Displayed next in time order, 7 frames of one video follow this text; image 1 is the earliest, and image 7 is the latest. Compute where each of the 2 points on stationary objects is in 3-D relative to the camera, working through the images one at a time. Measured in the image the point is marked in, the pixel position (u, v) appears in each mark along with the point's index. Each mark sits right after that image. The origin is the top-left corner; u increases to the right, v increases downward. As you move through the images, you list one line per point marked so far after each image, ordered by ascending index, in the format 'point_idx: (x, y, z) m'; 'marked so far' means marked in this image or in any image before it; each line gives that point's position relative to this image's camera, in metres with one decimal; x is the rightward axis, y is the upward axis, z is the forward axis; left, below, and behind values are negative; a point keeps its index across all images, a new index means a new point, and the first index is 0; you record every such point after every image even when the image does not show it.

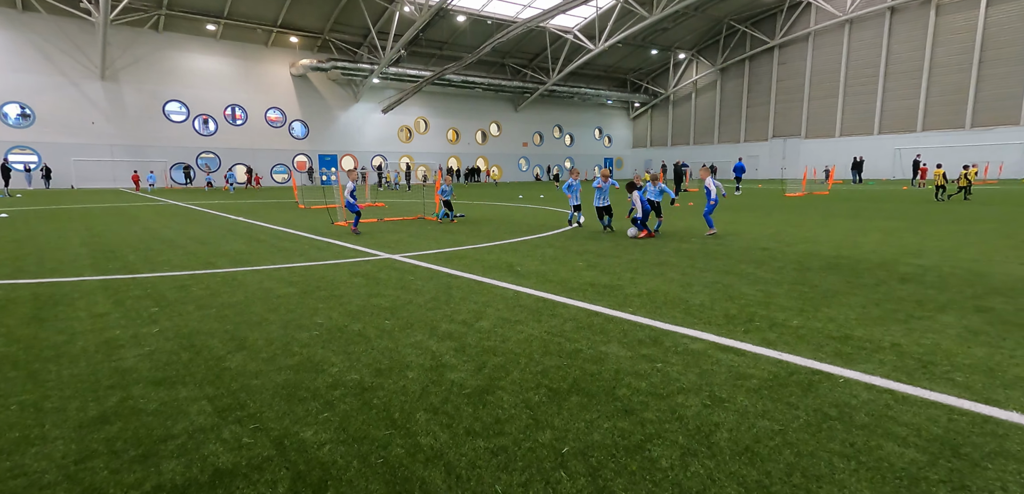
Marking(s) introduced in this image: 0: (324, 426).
0: (-0.9, -0.9, +2.5) m
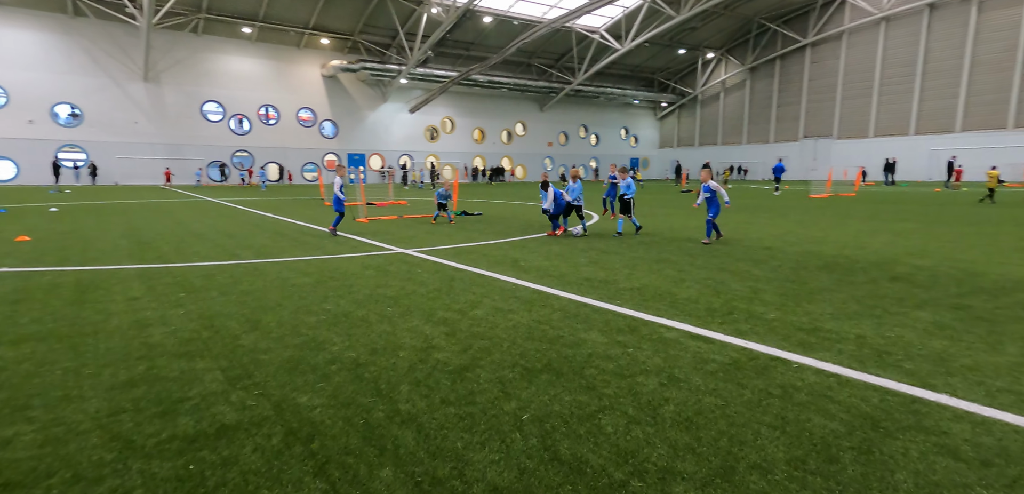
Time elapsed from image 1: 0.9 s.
0: (-1.1, -0.8, +2.9) m
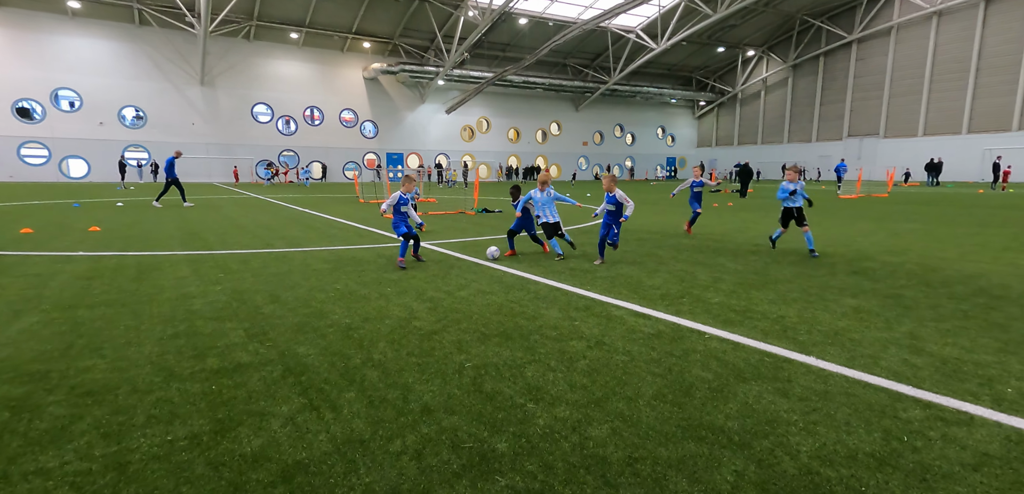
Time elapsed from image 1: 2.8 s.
0: (-1.4, -0.7, +3.6) m
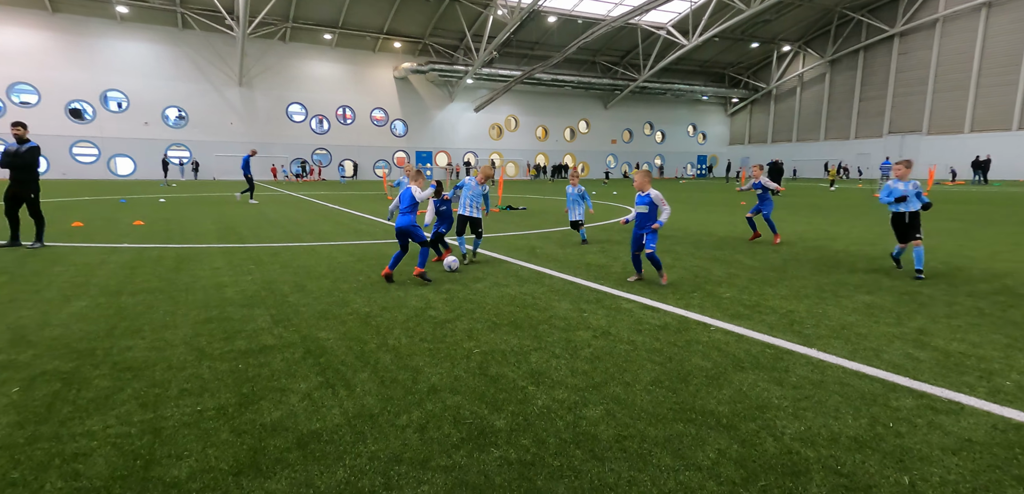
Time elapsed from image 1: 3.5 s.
0: (-1.4, -0.6, +3.9) m
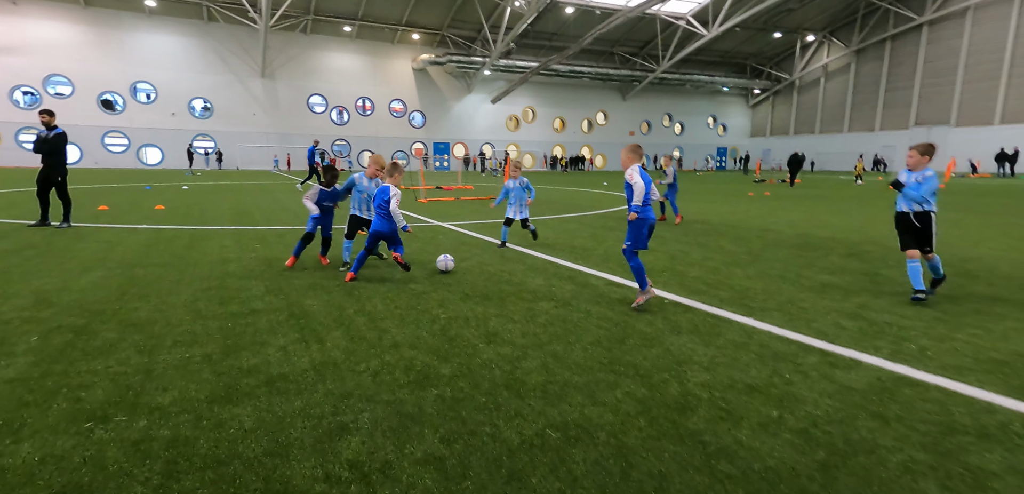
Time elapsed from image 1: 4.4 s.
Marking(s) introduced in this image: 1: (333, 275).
0: (-1.6, -0.4, +4.2) m
1: (-1.8, -0.3, +5.2) m
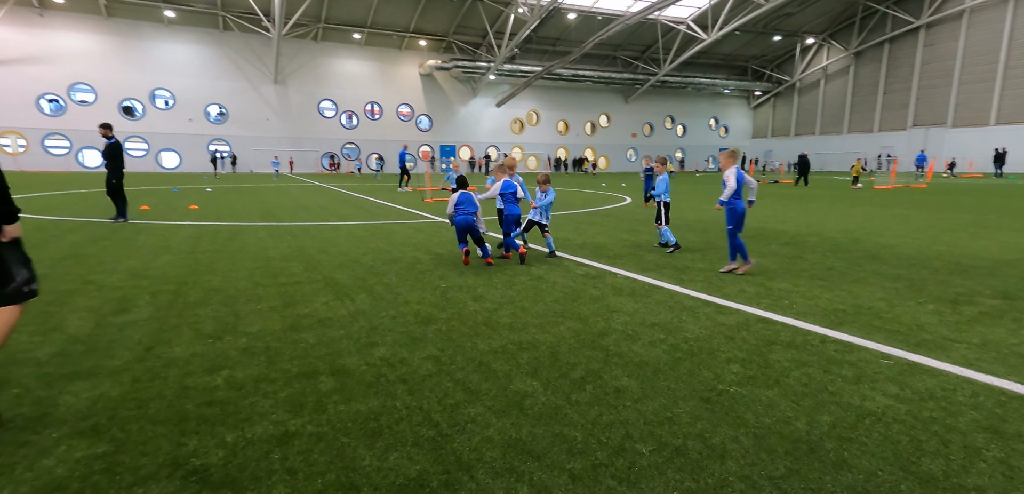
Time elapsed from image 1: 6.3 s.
0: (-1.7, -0.3, +5.3) m
1: (-2.0, -0.2, +6.3) m
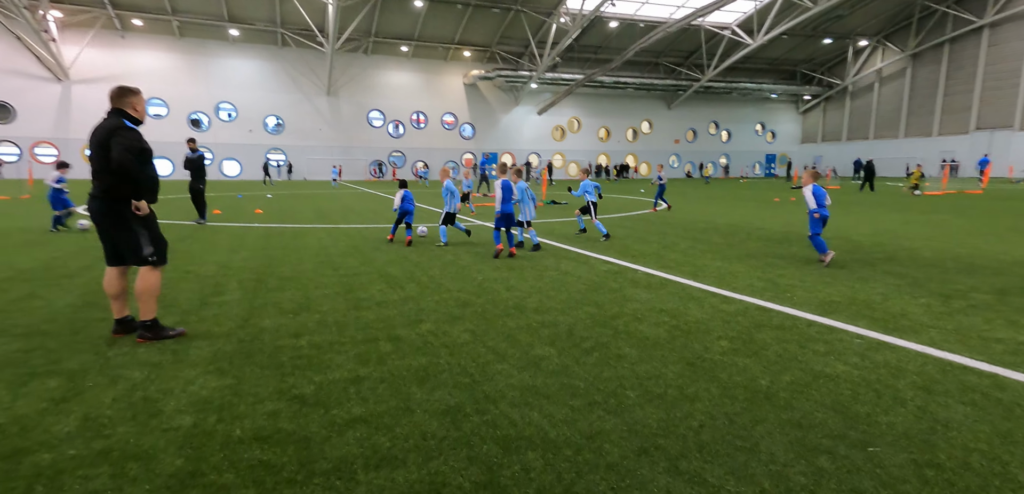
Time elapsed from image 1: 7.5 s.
0: (-1.4, -0.3, +6.1) m
1: (-1.5, -0.1, +7.0) m
